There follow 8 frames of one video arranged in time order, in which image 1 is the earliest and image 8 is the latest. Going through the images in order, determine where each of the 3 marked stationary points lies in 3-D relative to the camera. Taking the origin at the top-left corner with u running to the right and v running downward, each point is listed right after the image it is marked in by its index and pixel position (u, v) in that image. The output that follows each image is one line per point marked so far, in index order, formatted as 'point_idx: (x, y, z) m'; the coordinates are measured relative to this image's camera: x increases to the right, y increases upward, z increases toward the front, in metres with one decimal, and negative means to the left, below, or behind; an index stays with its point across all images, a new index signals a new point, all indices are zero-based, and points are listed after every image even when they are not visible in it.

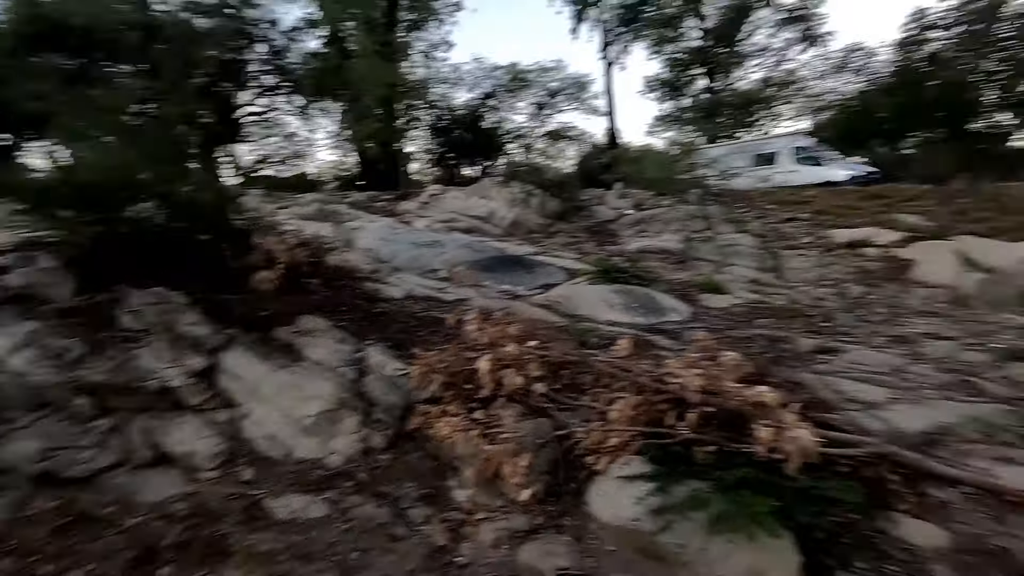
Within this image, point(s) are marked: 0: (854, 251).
0: (+4.0, +0.4, +6.3) m
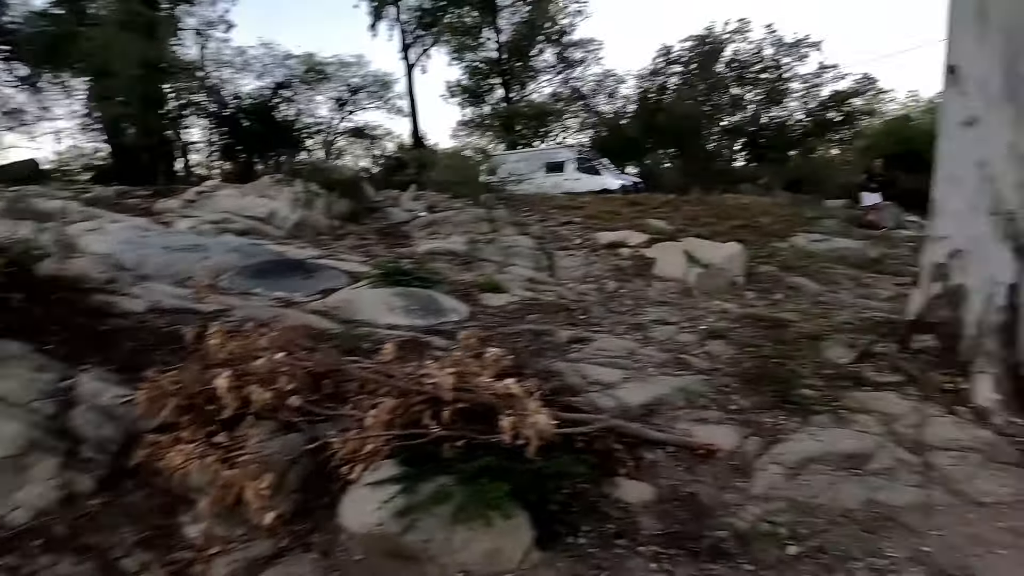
0: (+1.3, +0.5, +7.2) m
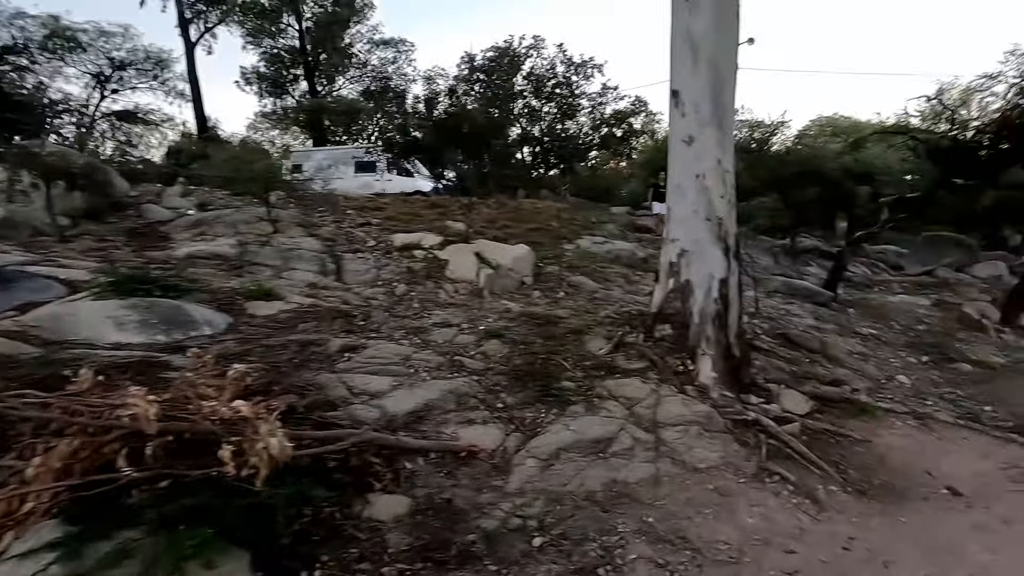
0: (-1.4, +0.5, +7.0) m
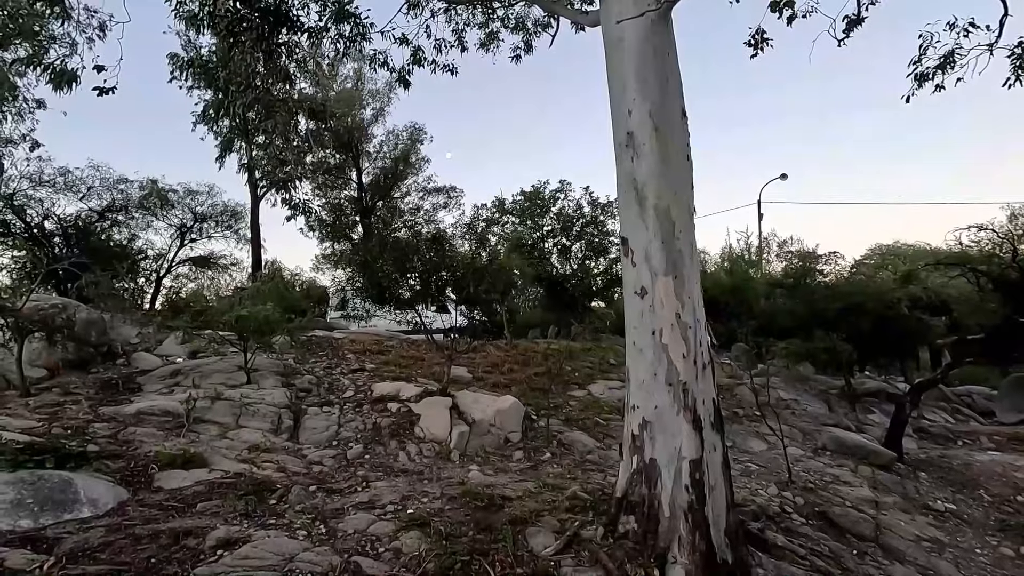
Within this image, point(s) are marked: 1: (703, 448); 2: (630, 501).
0: (-1.6, -1.4, +6.5) m
1: (+1.3, -1.1, +3.5) m
2: (+0.8, -1.5, +3.7) m
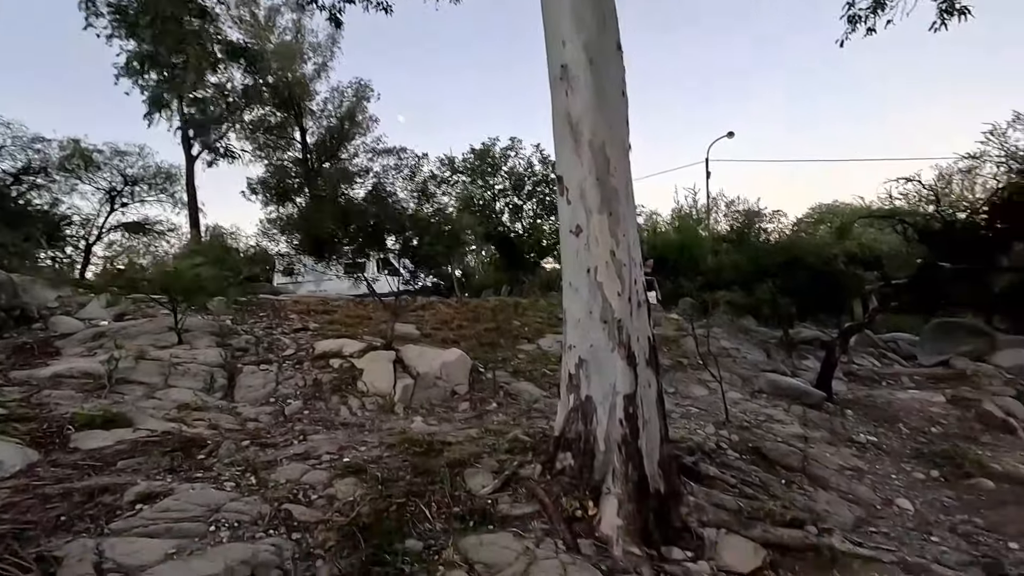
0: (-2.3, -0.9, +6.3) m
1: (+0.8, -0.6, +3.6) m
2: (+0.4, -1.0, +3.7) m
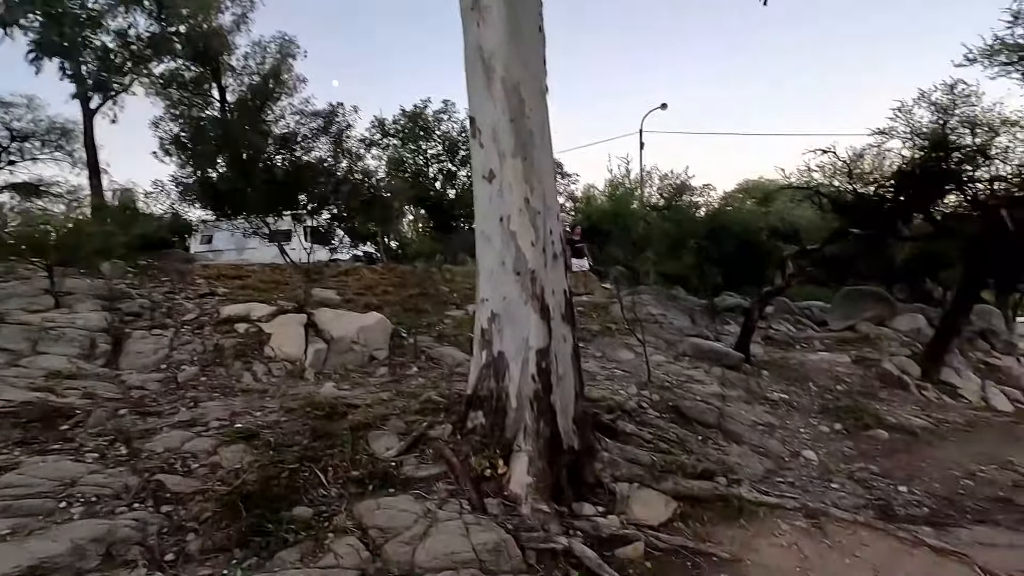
0: (-3.1, -0.4, +5.8) m
1: (+0.2, -0.3, +3.4) m
2: (-0.2, -0.7, +3.5) m
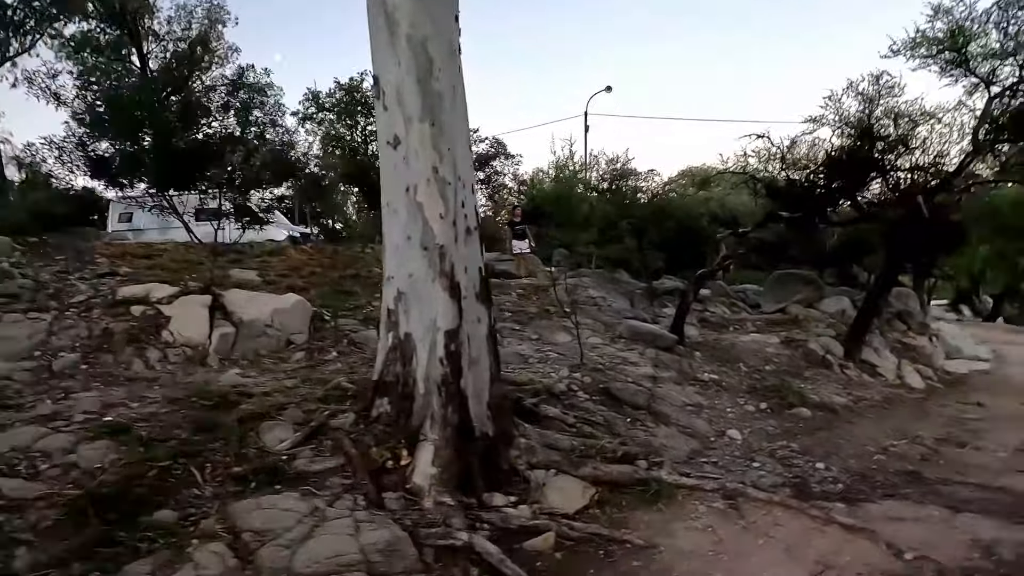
0: (-3.9, -0.2, +5.3) m
1: (-0.3, -0.2, +3.2) m
2: (-0.8, -0.6, +3.3) m
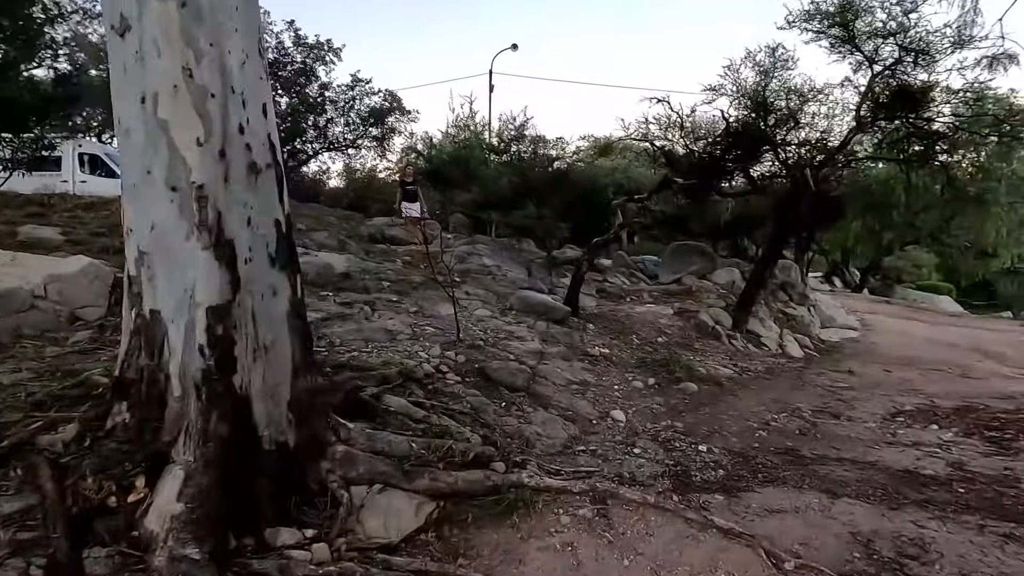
0: (-5.0, +0.1, +3.8) m
1: (-1.2, 0.0, +2.3) m
2: (-1.7, -0.4, +2.3) m
